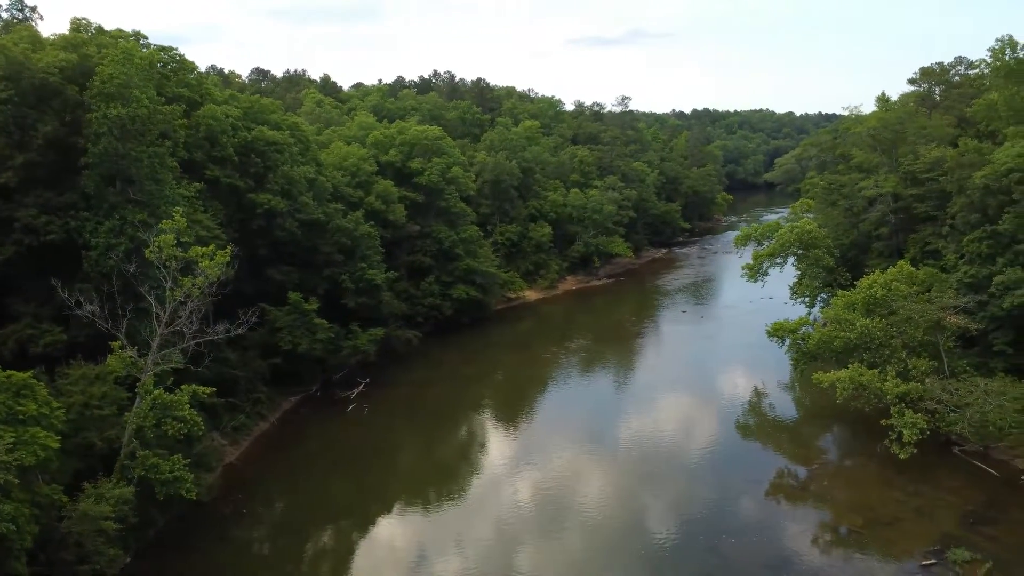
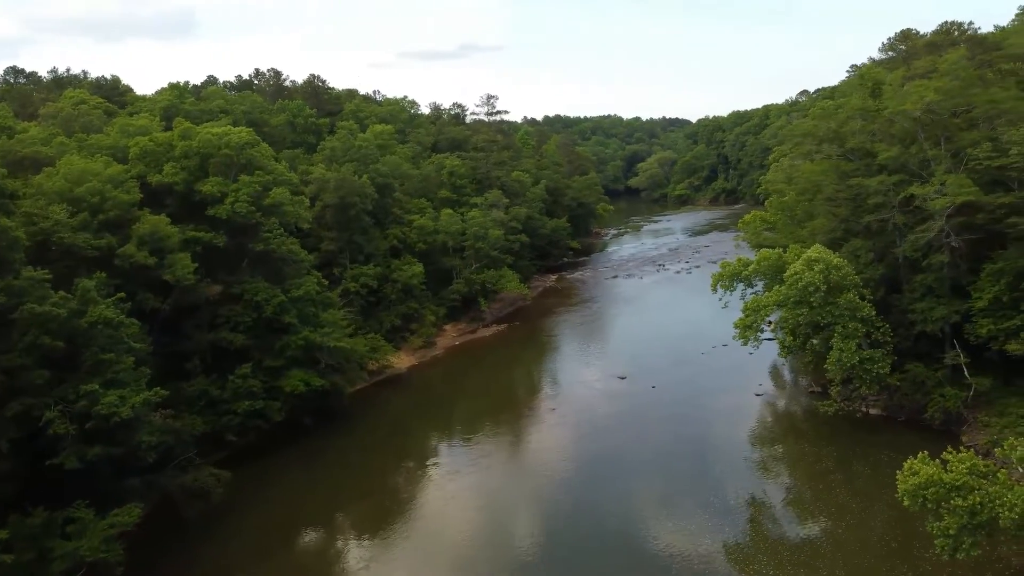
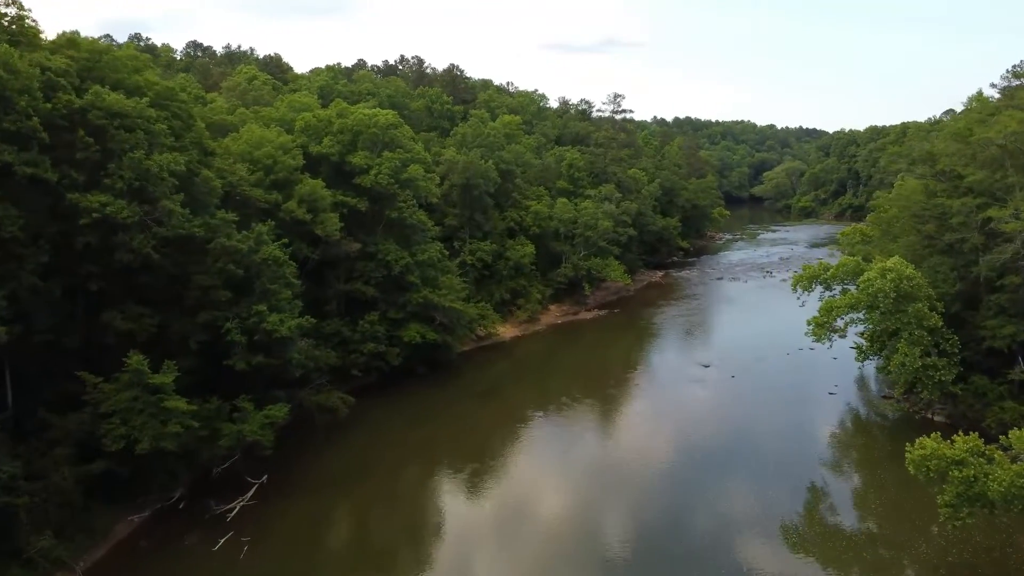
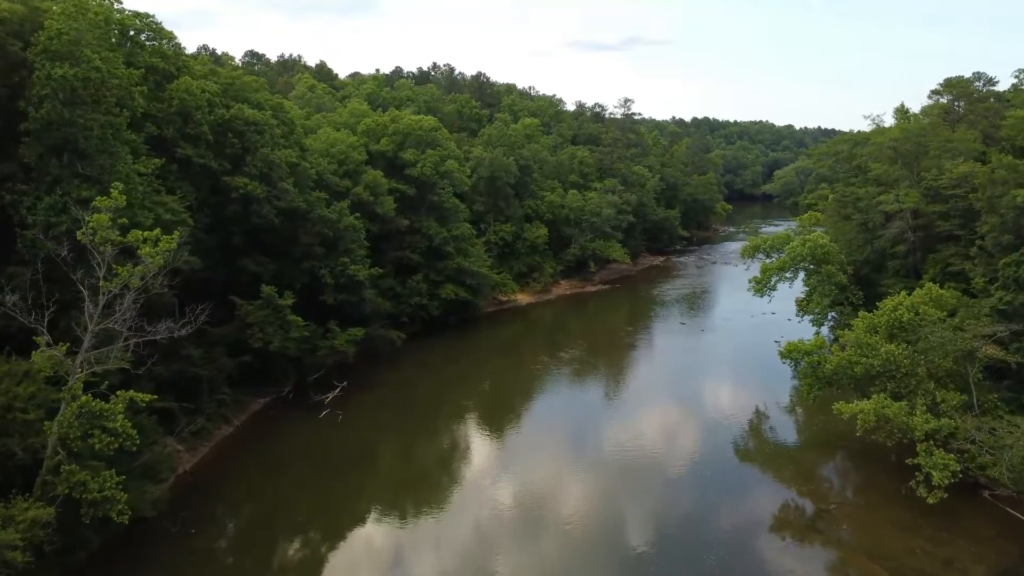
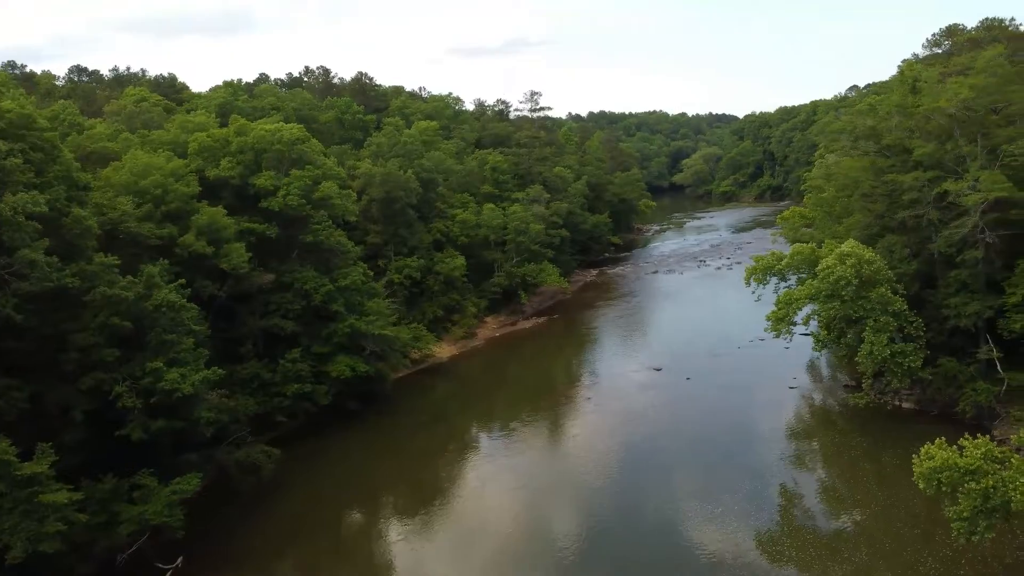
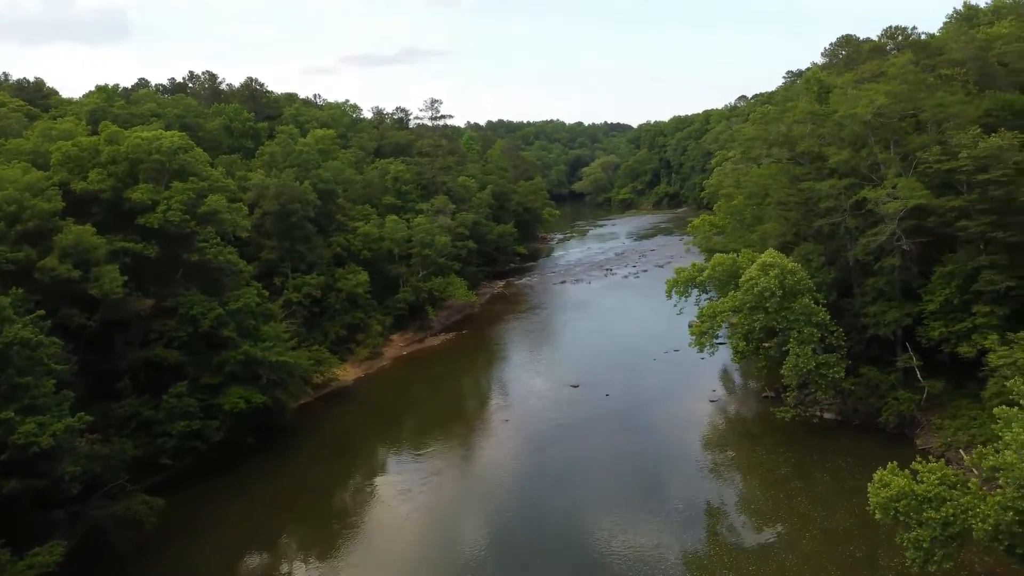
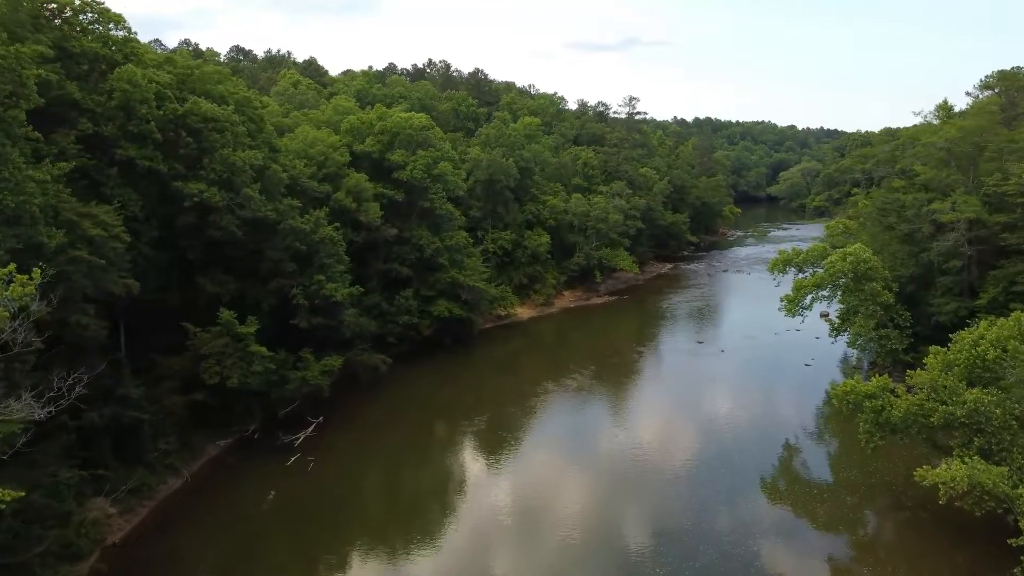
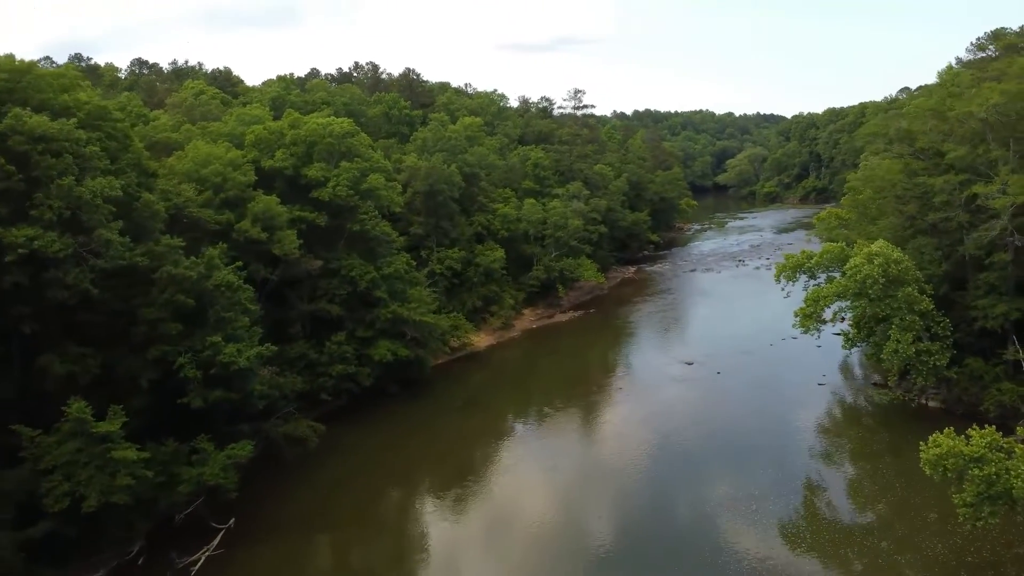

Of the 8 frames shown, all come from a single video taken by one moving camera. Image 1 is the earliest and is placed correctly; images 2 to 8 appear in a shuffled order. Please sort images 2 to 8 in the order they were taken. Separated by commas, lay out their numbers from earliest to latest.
4, 7, 3, 8, 5, 2, 6
